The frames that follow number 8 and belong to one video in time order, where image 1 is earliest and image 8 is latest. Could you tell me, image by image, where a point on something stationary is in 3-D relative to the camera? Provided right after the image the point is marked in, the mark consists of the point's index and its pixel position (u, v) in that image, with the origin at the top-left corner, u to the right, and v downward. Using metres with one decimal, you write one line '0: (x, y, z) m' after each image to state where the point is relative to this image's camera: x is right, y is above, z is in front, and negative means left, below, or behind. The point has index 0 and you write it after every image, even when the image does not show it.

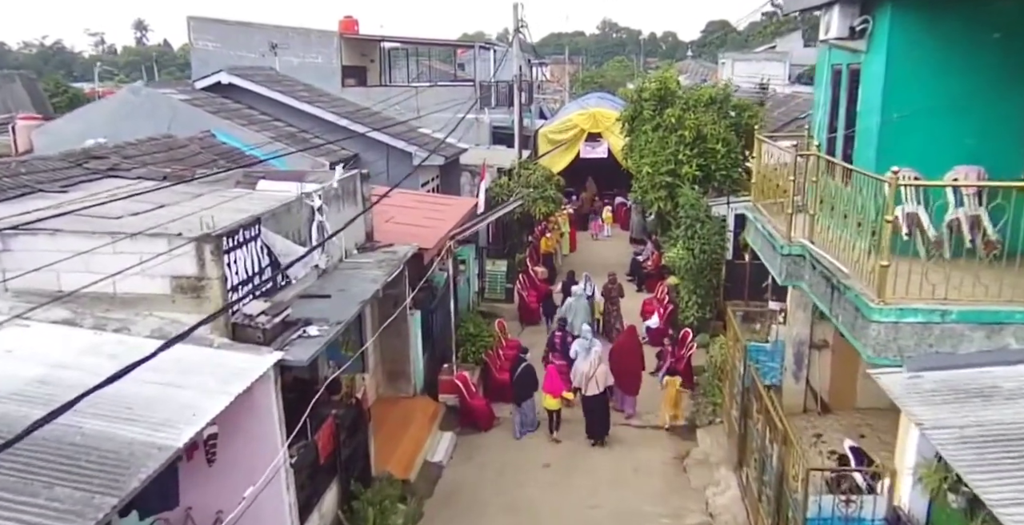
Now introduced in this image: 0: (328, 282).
0: (-2.1, -0.2, +8.8) m
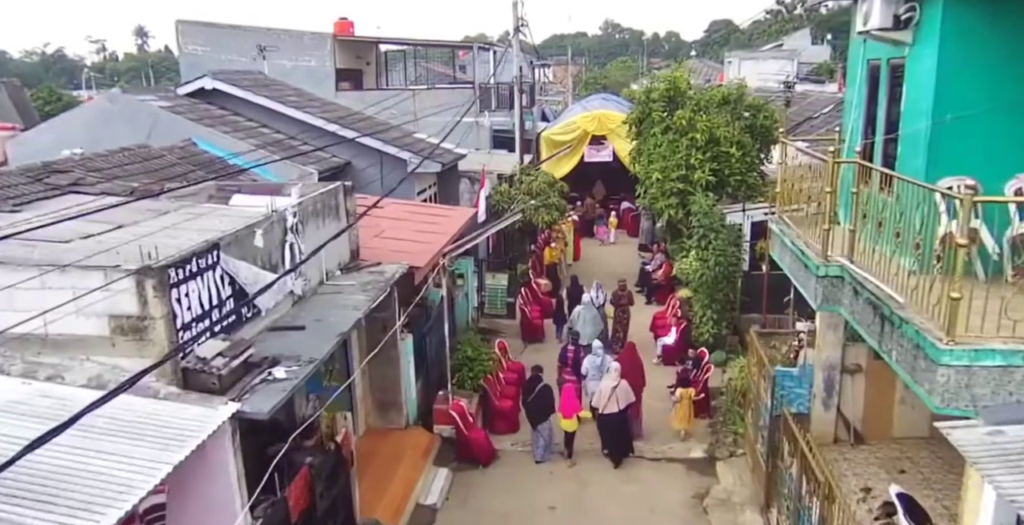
0: (-2.1, -0.5, +7.9) m
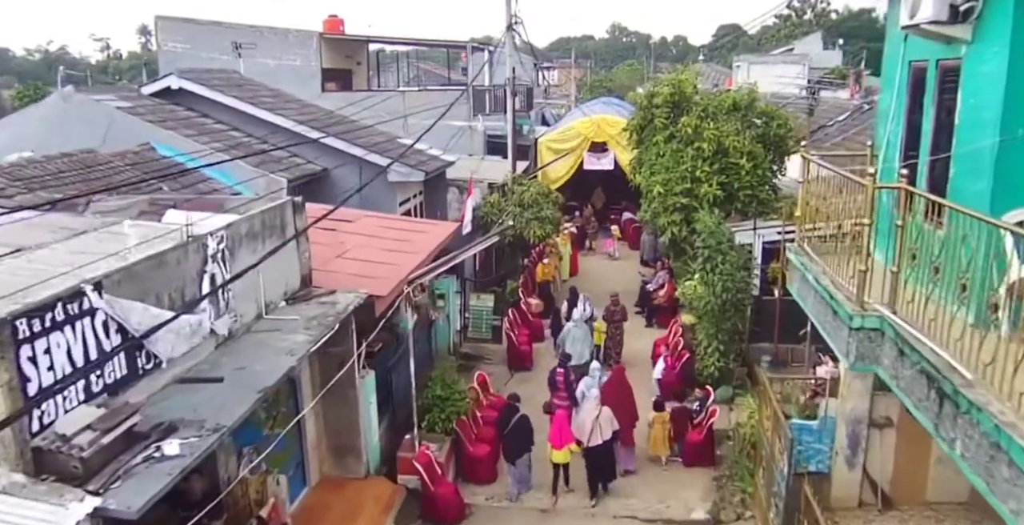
0: (-2.4, -0.8, +6.6) m
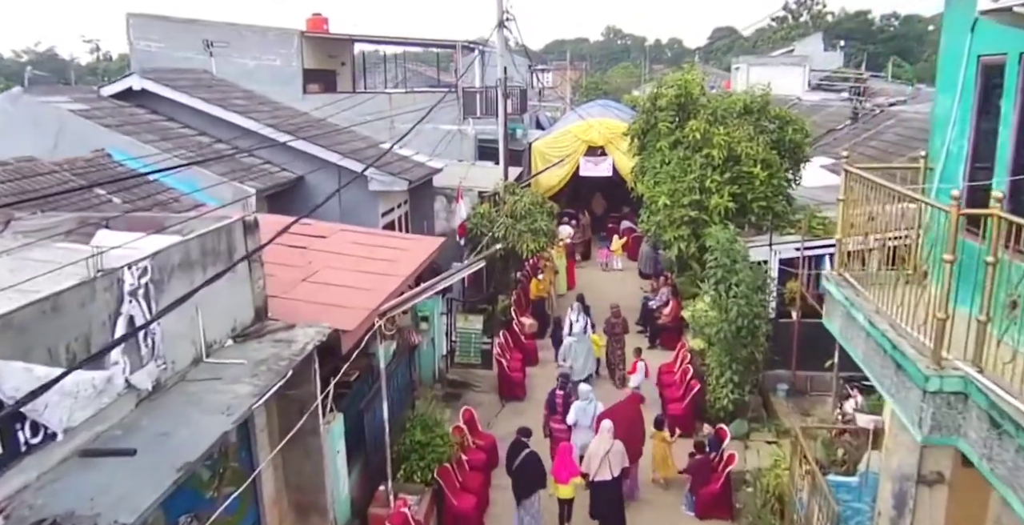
0: (-2.5, -1.1, +5.3) m
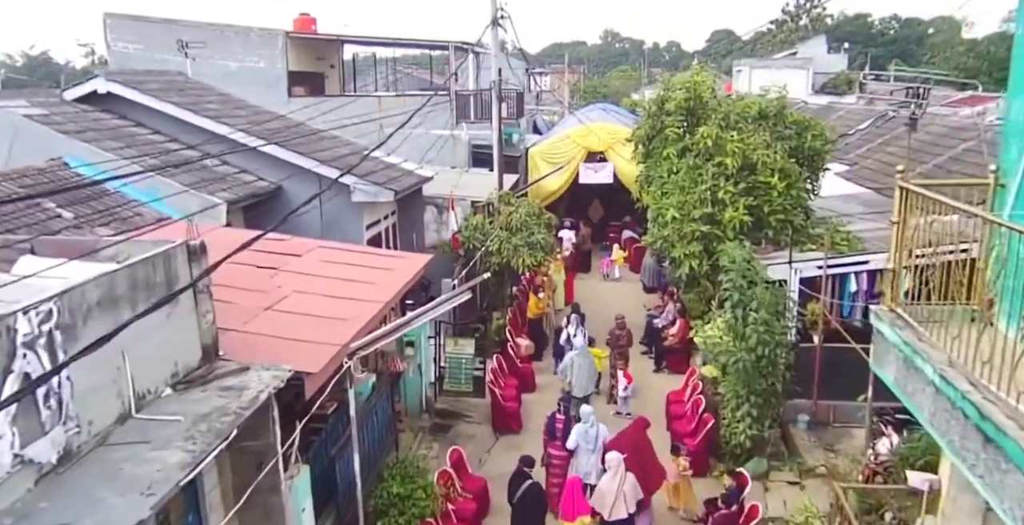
0: (-2.5, -1.3, +4.3) m
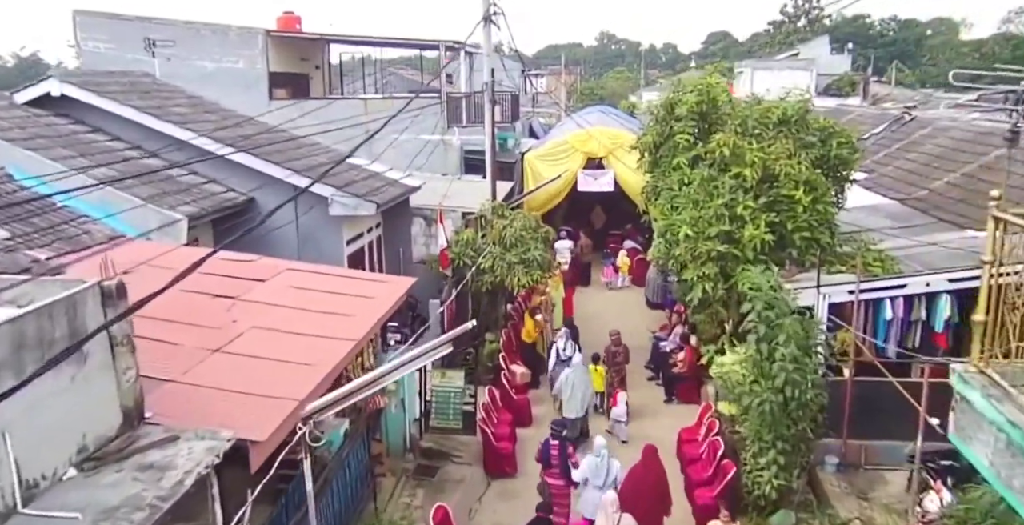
0: (-2.6, -1.6, +3.1) m
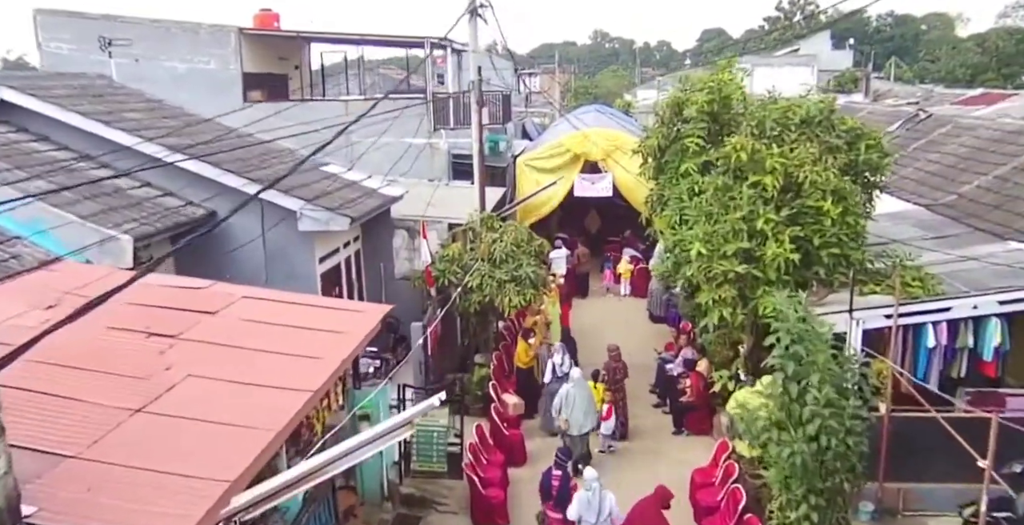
0: (-2.7, -1.9, +1.9) m
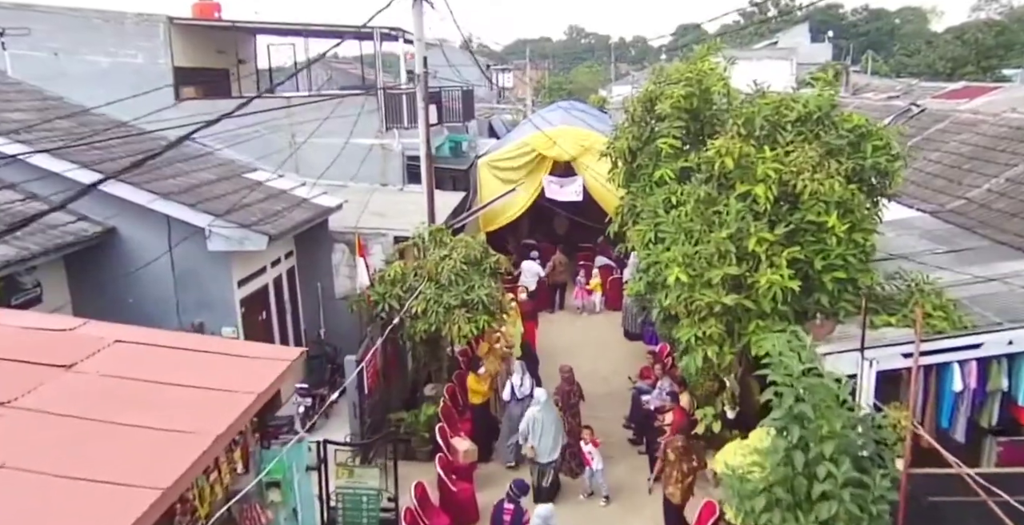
0: (-3.0, -2.2, +0.4) m
